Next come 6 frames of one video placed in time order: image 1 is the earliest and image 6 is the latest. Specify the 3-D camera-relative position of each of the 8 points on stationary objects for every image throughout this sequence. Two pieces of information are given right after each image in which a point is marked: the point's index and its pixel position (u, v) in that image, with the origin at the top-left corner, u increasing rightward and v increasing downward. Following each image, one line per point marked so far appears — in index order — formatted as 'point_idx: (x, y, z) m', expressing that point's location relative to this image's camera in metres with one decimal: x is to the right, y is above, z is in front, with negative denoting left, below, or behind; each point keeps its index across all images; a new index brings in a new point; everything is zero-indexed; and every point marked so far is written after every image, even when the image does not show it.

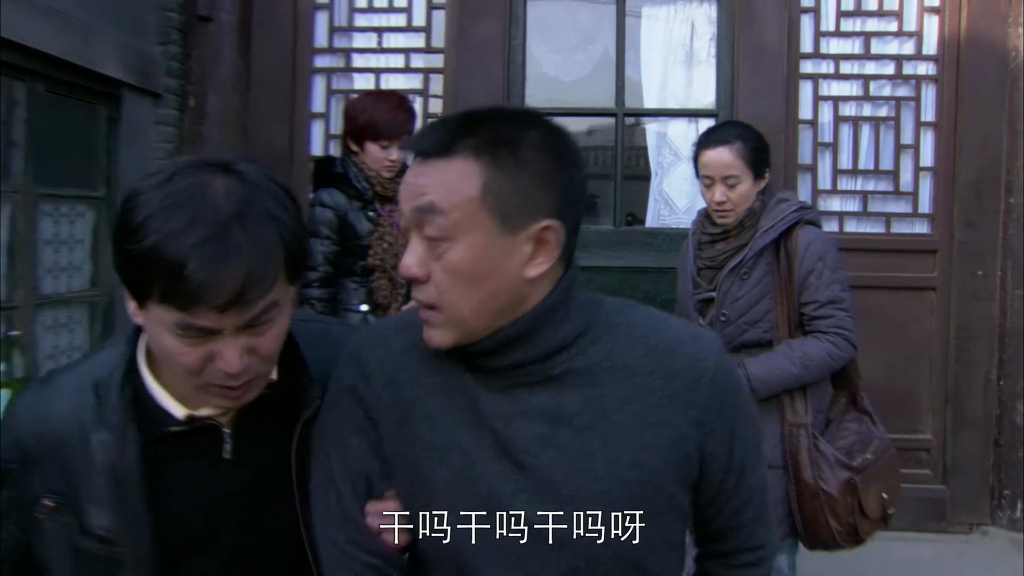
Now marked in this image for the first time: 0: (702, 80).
0: (+0.9, +1.0, +3.9) m
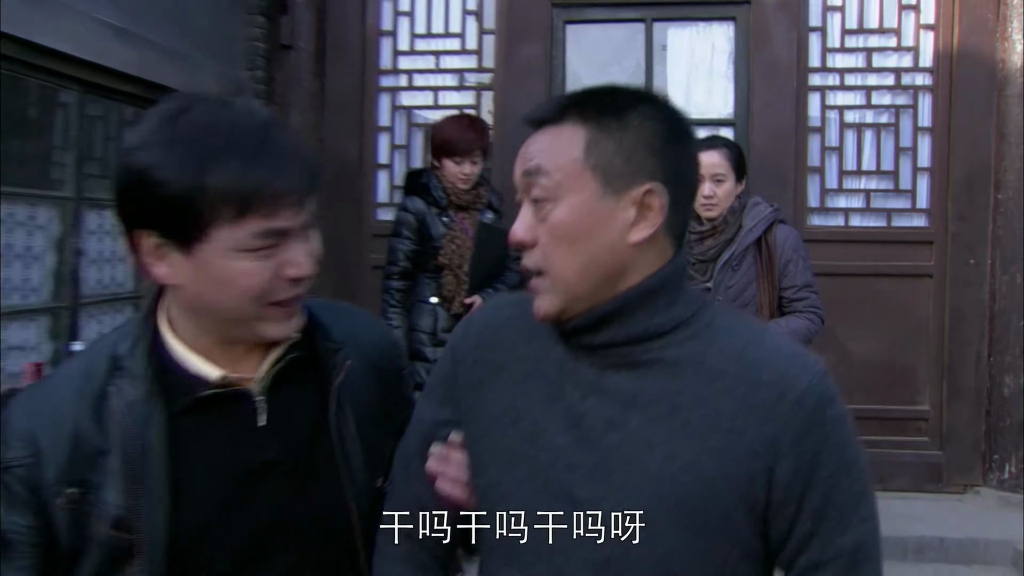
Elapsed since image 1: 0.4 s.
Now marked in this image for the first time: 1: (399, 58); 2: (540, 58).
0: (+1.1, +1.0, +4.4) m
1: (-0.6, +1.3, +4.7) m
2: (+0.1, +1.2, +4.5) m
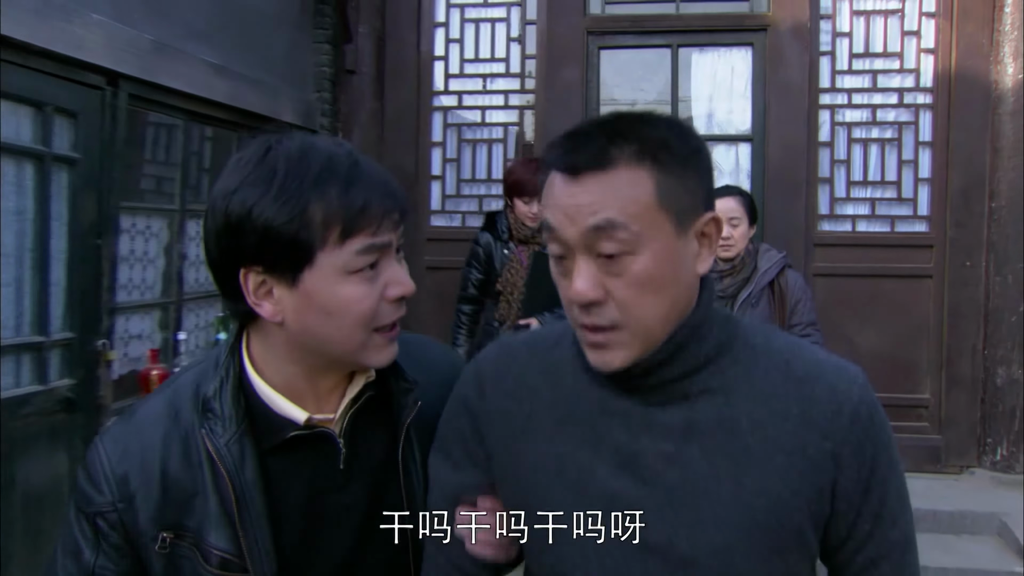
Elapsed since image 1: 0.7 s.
0: (+1.3, +1.0, +4.8) m
1: (-0.4, +1.3, +5.2) m
2: (+0.4, +1.2, +5.0) m
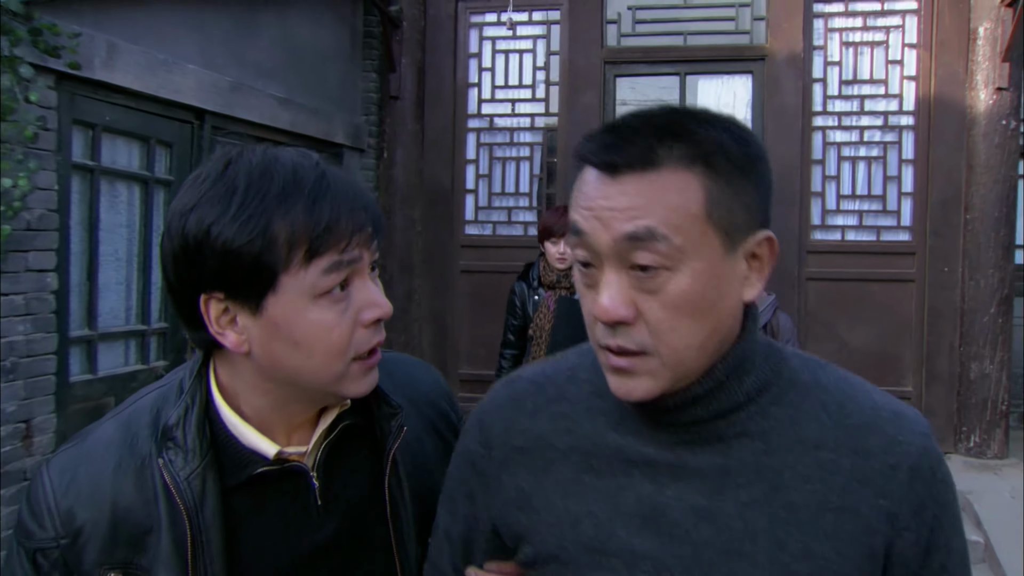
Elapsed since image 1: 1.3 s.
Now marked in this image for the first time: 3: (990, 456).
0: (+1.5, +1.0, +5.4) m
1: (-0.2, +1.3, +5.8) m
2: (+0.5, +1.2, +5.6) m
3: (+2.8, -1.0, +4.9) m
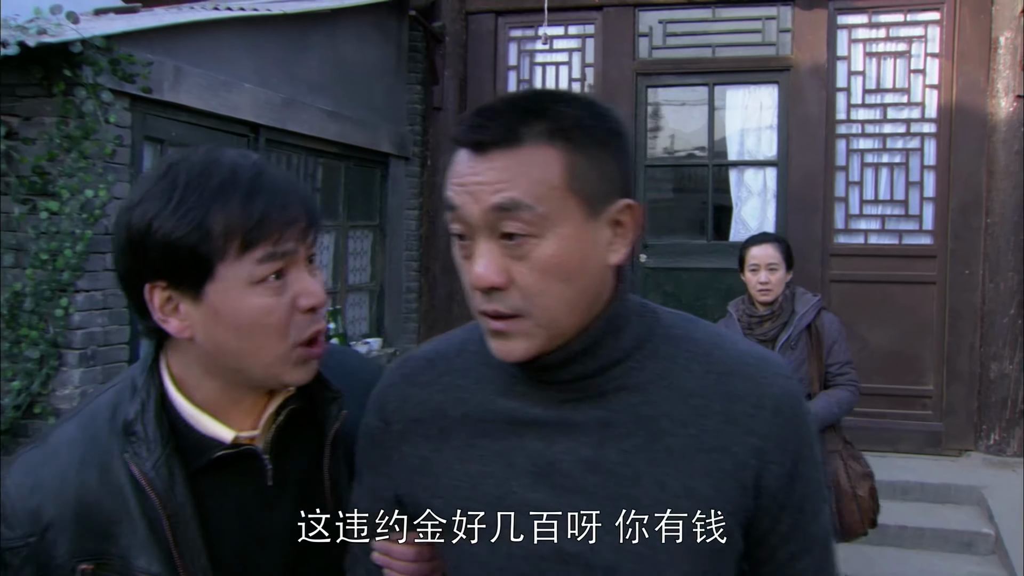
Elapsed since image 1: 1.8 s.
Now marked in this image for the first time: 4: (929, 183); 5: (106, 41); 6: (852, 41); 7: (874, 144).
0: (+1.7, +1.0, +5.6) m
1: (+0.1, +1.3, +6.2) m
2: (+0.8, +1.2, +5.8) m
3: (+3.0, -1.0, +5.0) m
4: (+2.6, +0.7, +5.2) m
5: (-1.6, +1.0, +3.4) m
6: (+2.2, +1.6, +5.4) m
7: (+2.3, +0.9, +5.3) m
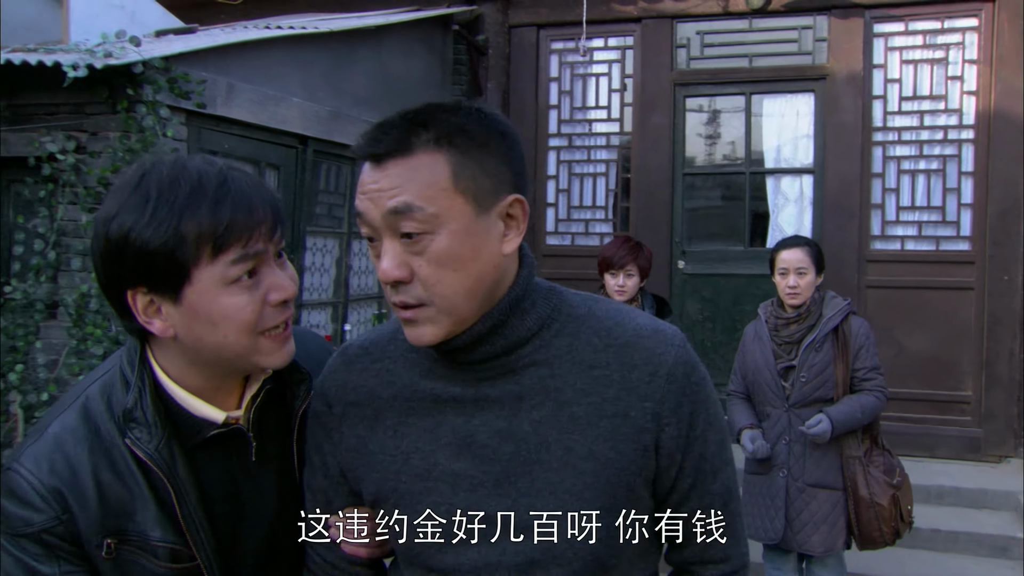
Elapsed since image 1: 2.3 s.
0: (+2.0, +0.9, +5.6) m
1: (+0.4, +1.2, +6.3) m
2: (+1.1, +1.1, +5.9) m
3: (+3.2, -1.0, +5.0) m
4: (+2.8, +0.6, +5.2) m
5: (-1.5, +1.0, +3.6) m
6: (+2.4, +1.5, +5.4) m
7: (+2.5, +0.9, +5.4) m
